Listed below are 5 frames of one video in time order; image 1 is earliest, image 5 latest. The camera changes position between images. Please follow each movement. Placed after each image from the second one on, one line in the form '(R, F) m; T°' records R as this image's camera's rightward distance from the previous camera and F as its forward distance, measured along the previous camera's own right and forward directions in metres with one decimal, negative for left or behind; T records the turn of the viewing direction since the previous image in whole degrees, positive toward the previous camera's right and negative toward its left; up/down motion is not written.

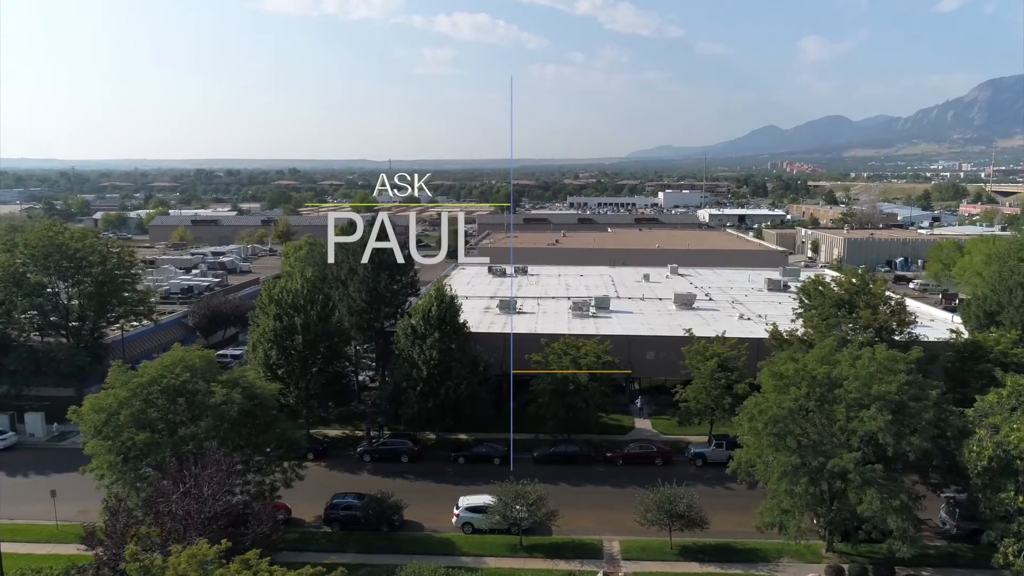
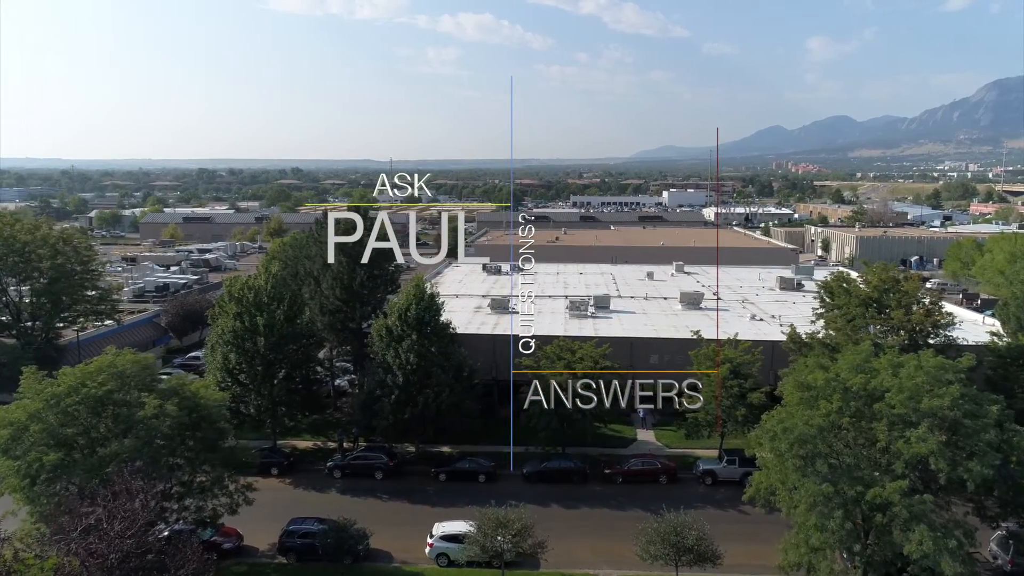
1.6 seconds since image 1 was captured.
(+0.5, +2.7) m; 0°
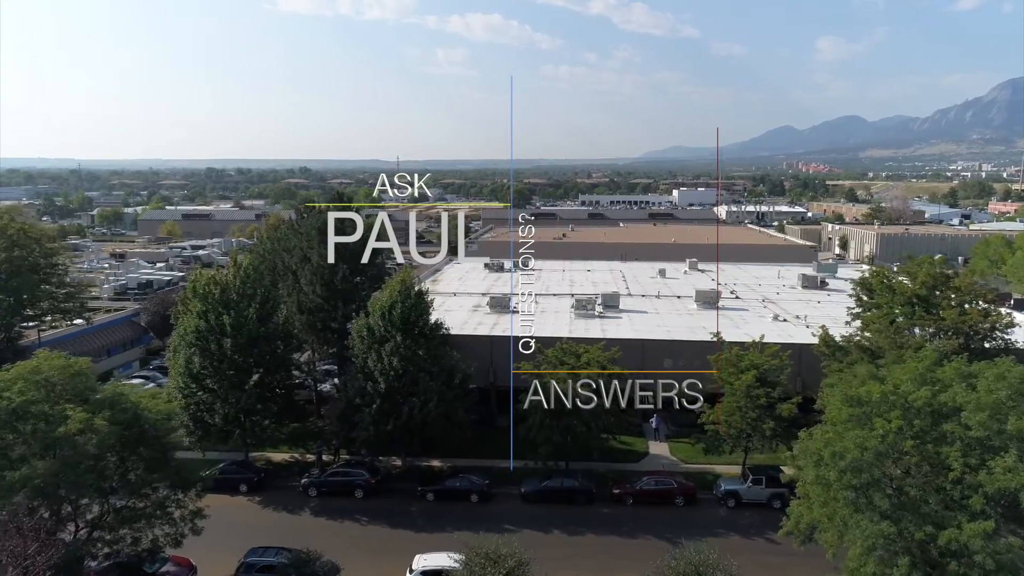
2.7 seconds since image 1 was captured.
(+0.3, +2.6) m; -1°
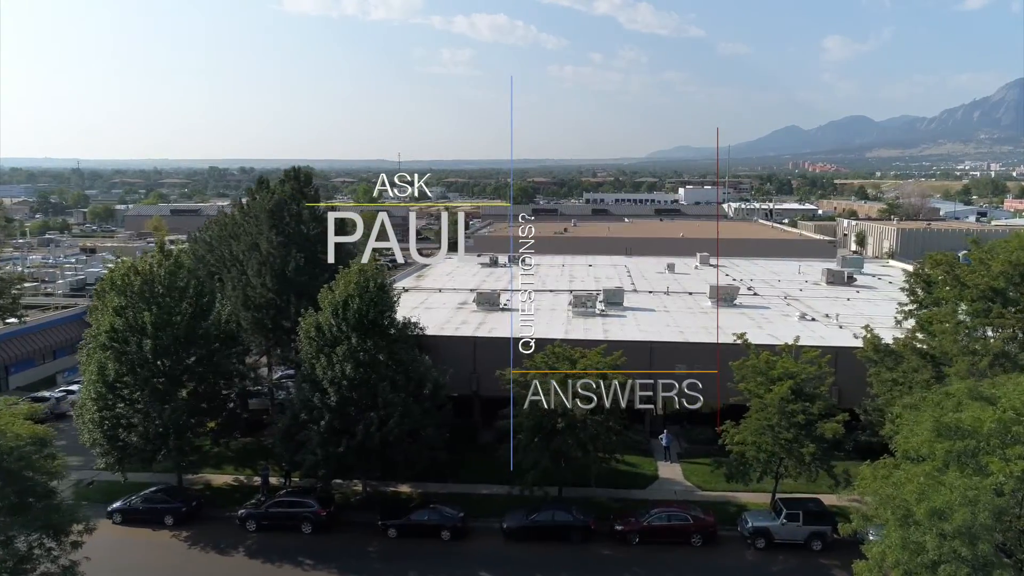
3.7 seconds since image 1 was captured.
(+0.6, +3.6) m; 0°
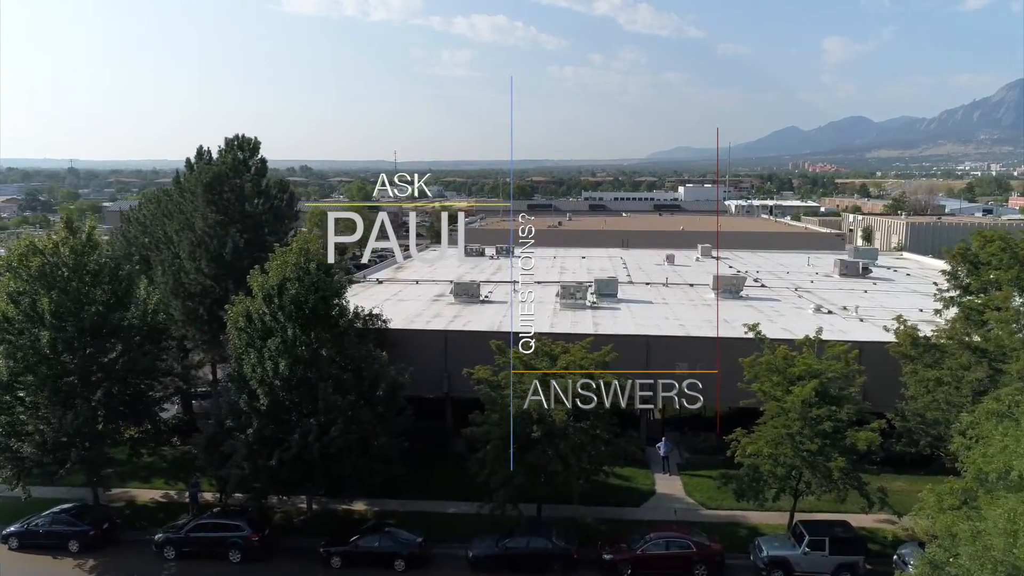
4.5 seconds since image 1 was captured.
(+0.6, +2.7) m; 0°
